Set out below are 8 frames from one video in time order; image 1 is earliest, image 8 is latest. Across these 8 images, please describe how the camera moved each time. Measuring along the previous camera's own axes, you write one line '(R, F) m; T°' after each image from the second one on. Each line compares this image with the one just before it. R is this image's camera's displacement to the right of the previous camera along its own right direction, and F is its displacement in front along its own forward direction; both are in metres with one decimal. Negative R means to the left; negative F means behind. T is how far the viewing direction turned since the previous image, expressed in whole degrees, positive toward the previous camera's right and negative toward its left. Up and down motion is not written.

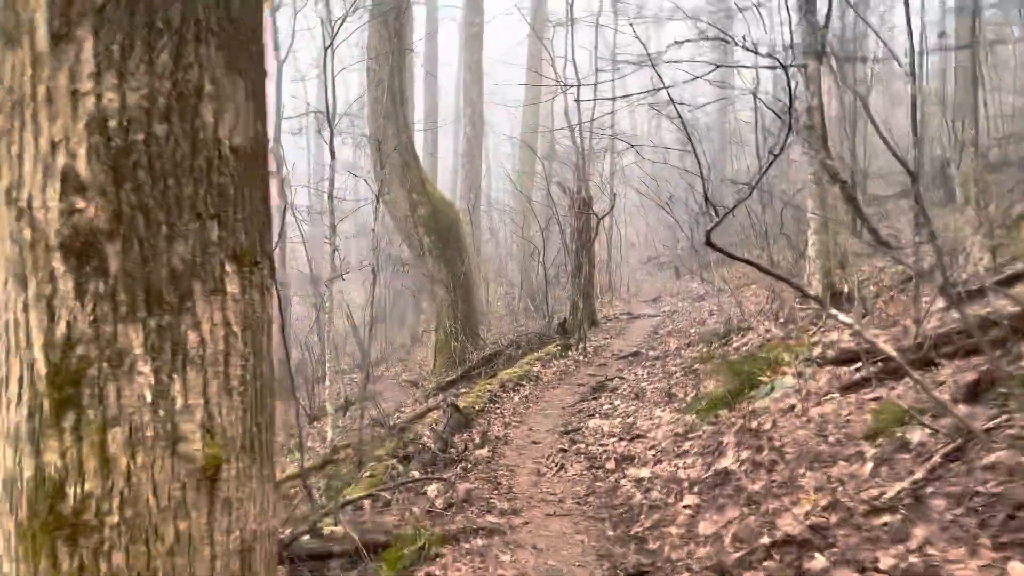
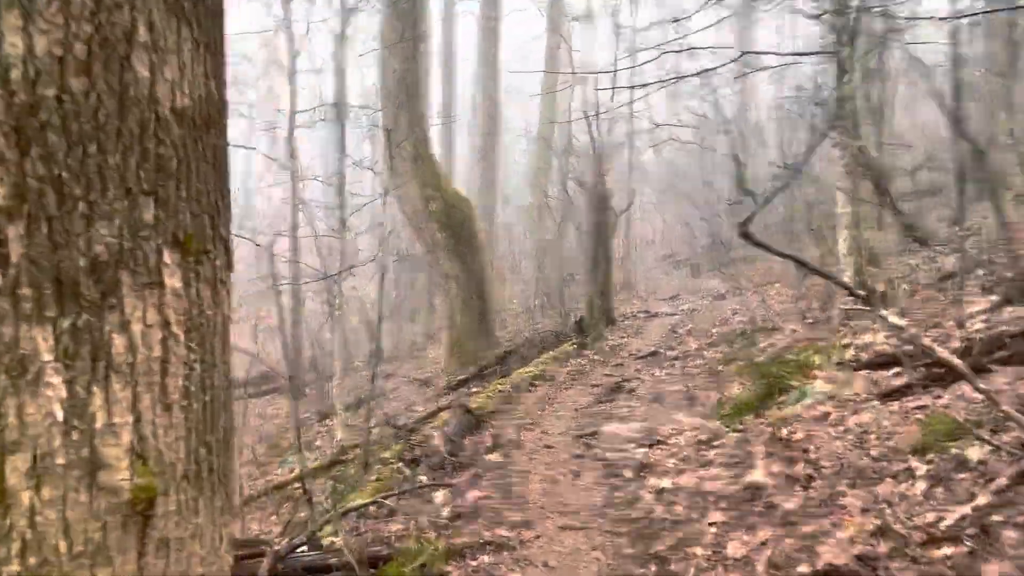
(0.0, +0.3) m; -1°
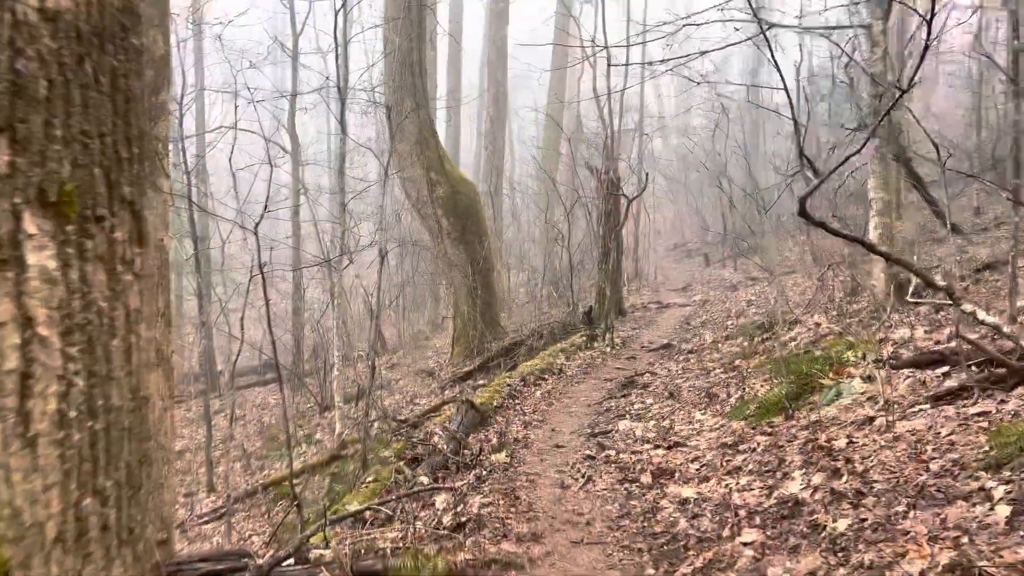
(0.0, +0.4) m; 0°
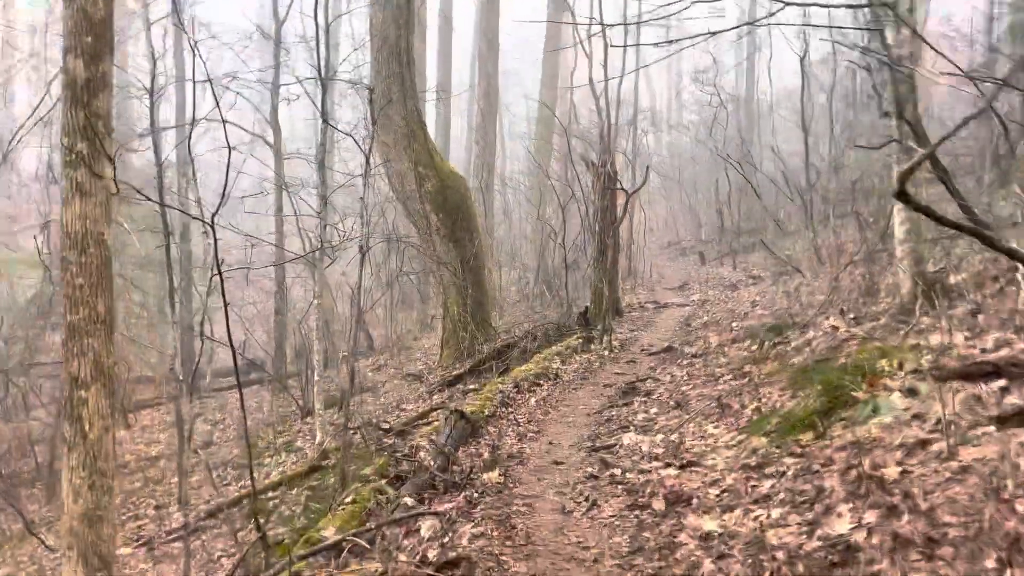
(0.0, +0.5) m; +1°
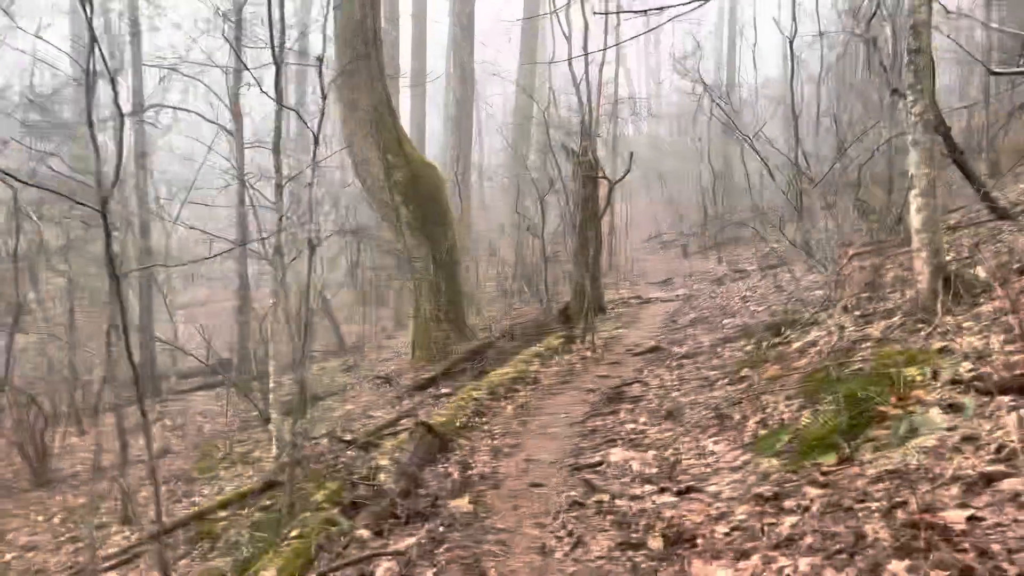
(0.0, +0.6) m; +1°
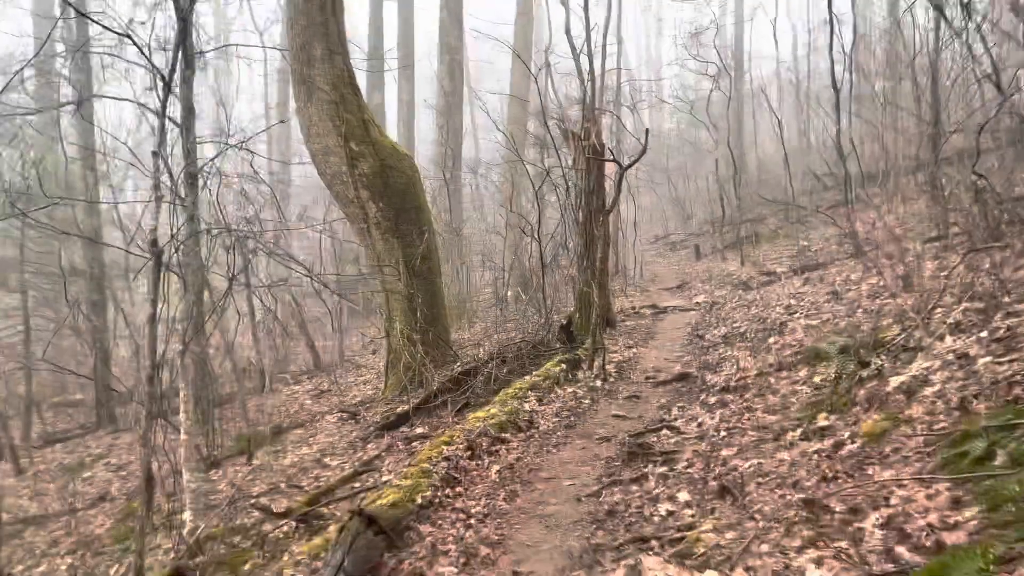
(+0.1, +1.7) m; 0°
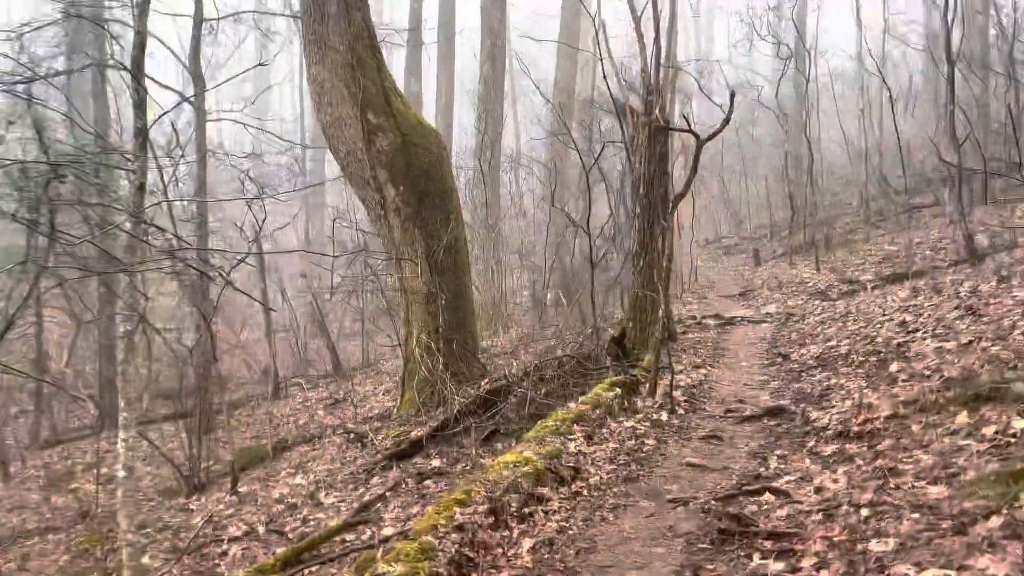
(0.0, +1.4) m; -3°
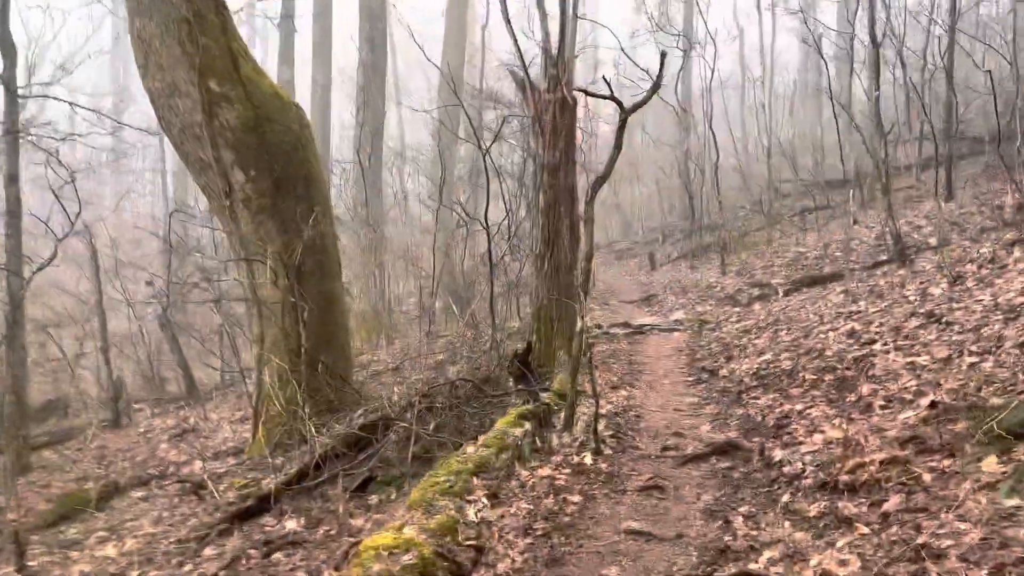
(0.0, +1.2) m; +8°
